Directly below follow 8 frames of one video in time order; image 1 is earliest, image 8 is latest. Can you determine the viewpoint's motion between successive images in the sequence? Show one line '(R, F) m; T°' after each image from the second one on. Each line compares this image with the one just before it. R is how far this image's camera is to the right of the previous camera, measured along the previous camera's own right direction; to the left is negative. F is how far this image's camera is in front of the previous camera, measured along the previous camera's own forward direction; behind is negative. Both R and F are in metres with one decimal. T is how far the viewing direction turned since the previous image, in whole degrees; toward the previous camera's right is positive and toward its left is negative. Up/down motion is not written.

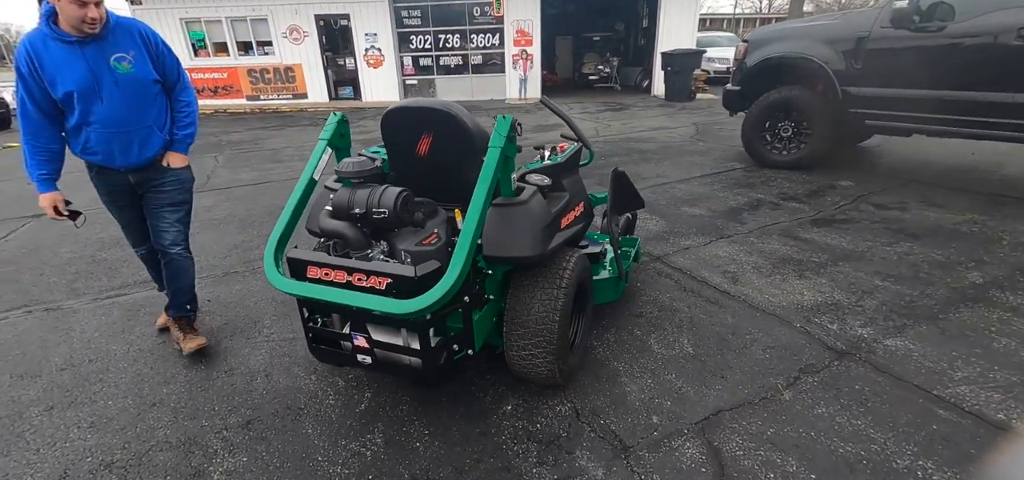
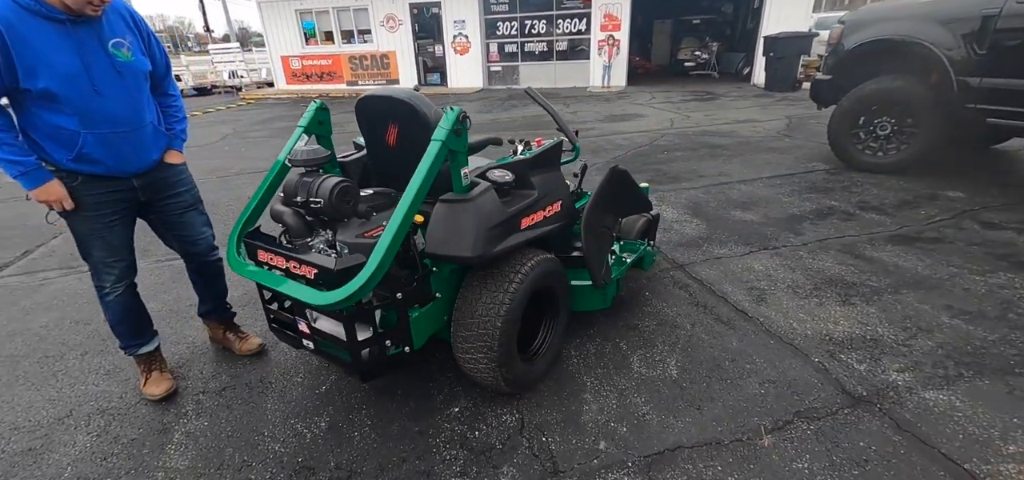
(+0.6, +0.2) m; -11°
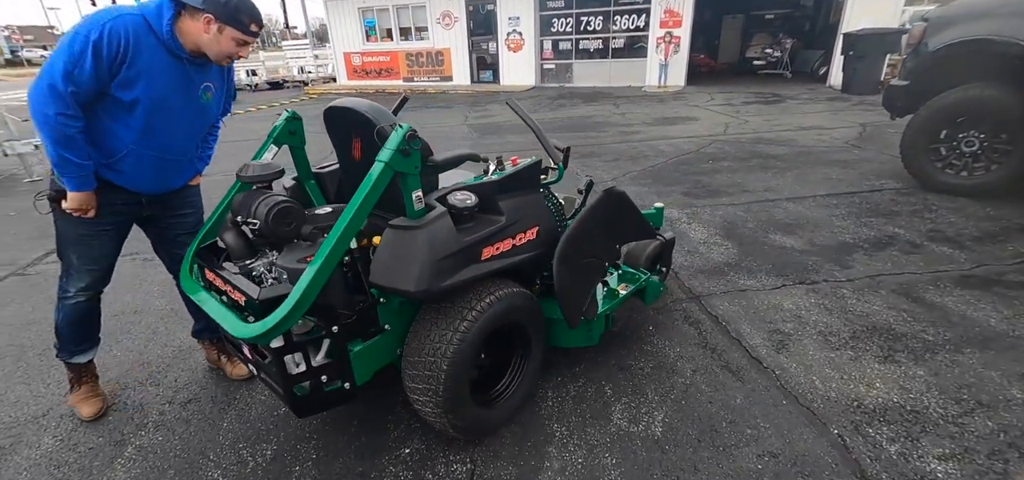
(+0.4, +0.3) m; -7°
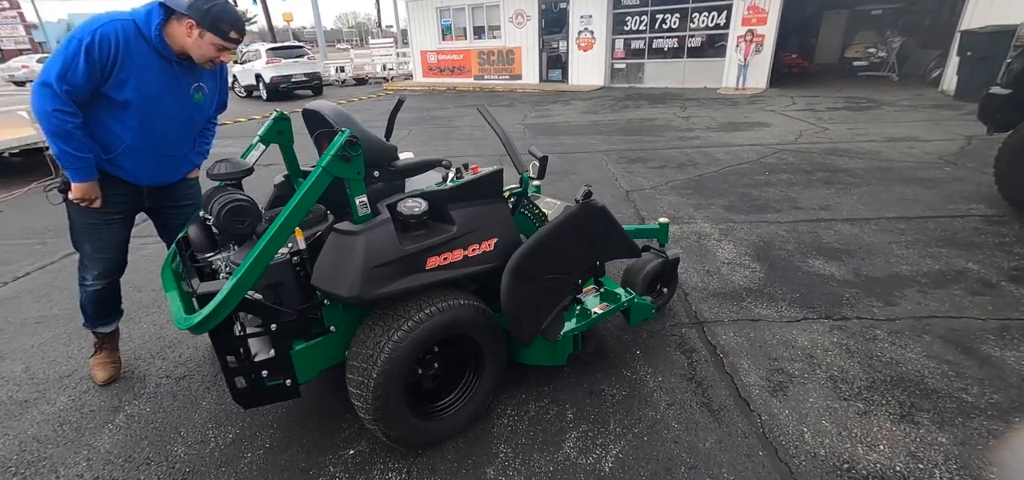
(+0.5, +0.1) m; -9°
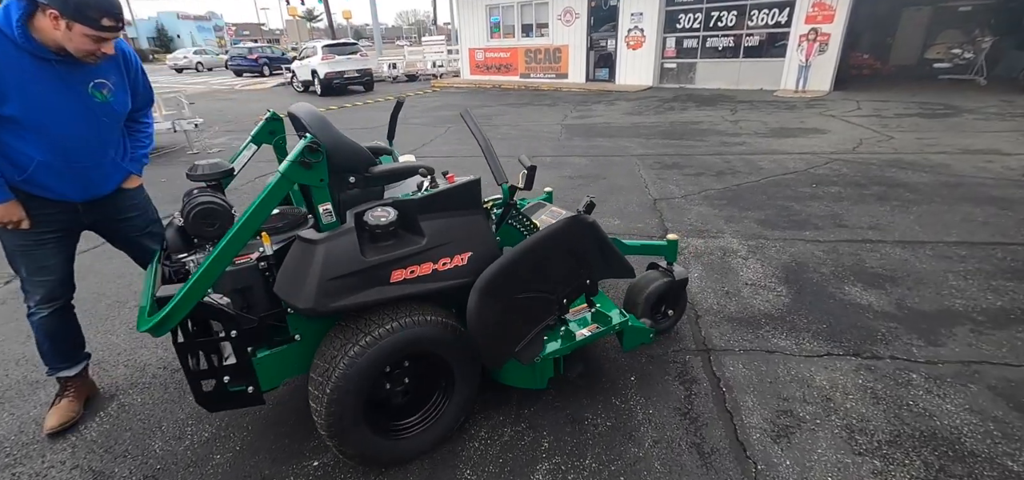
(+0.3, +0.1) m; -6°
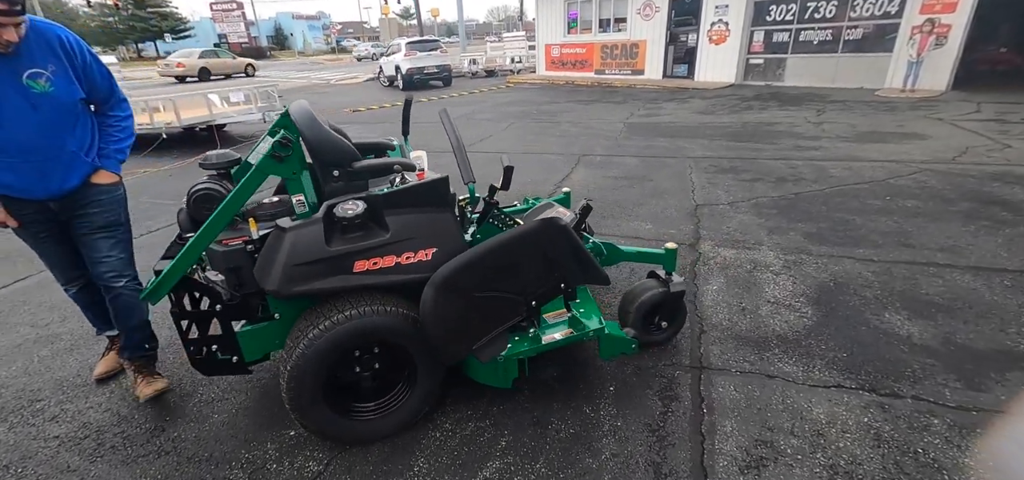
(+0.5, 0.0) m; -10°
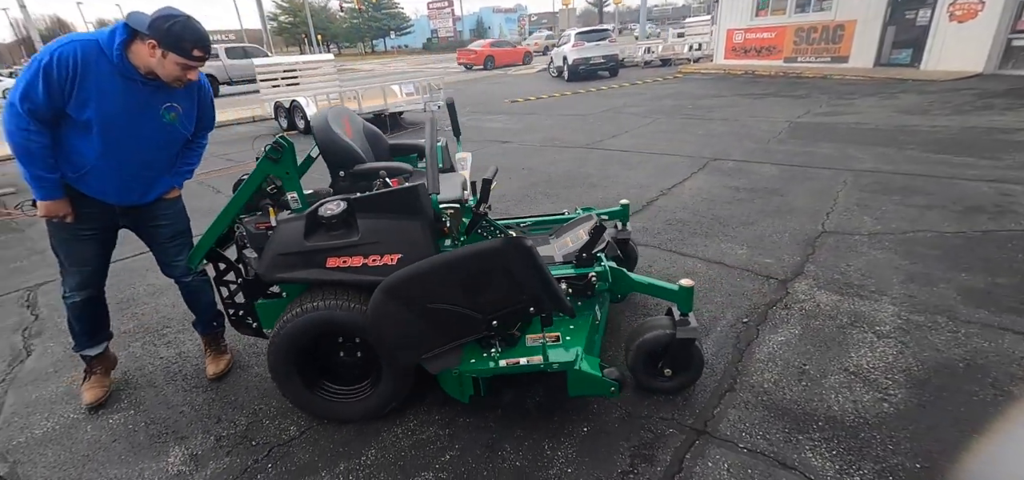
(+0.8, +0.3) m; -21°
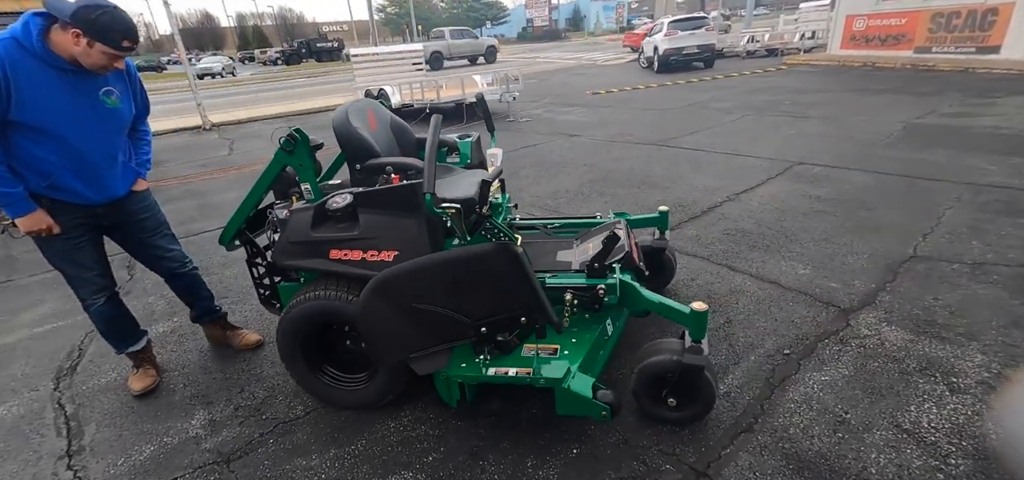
(+0.4, +0.1) m; -10°
